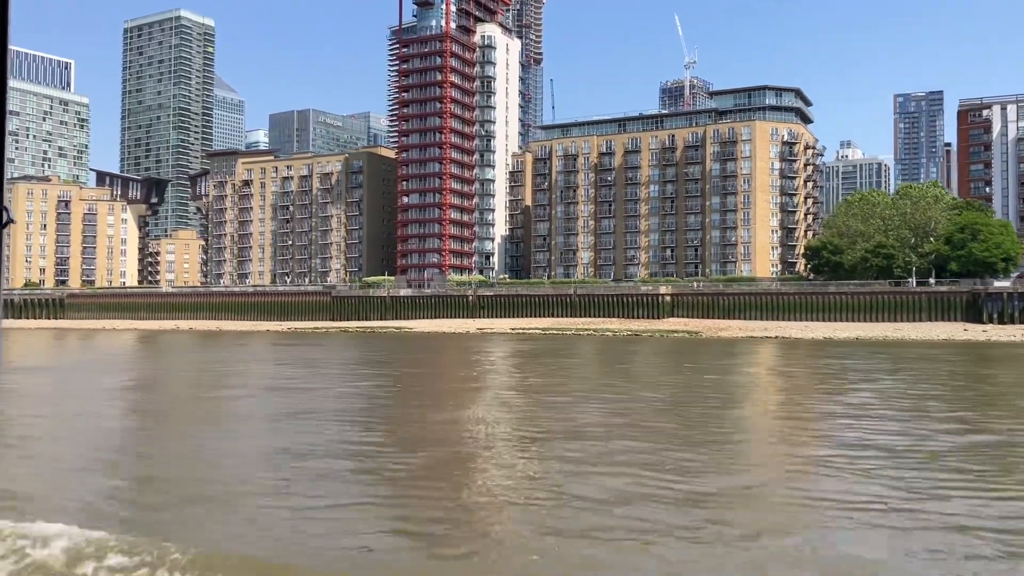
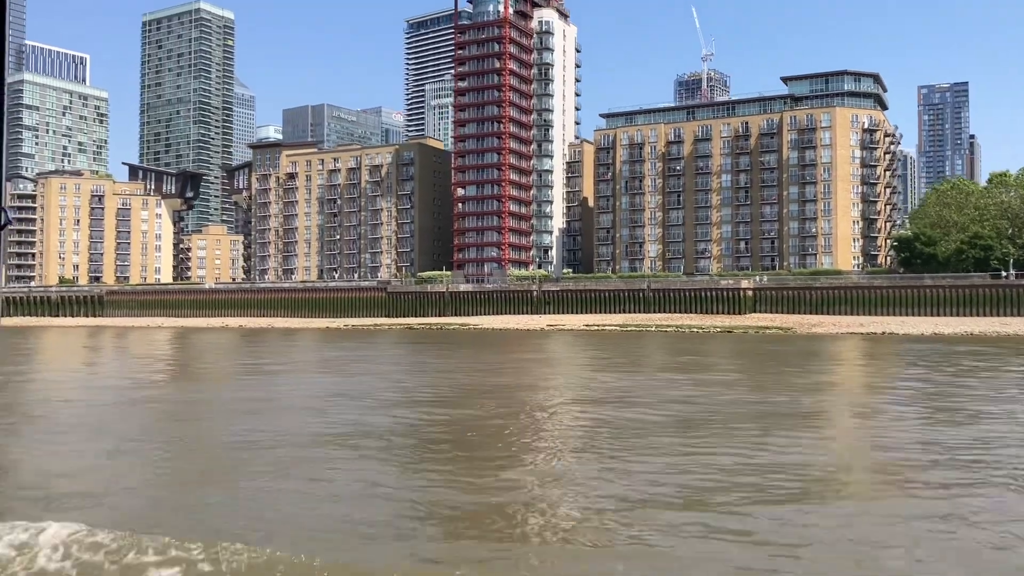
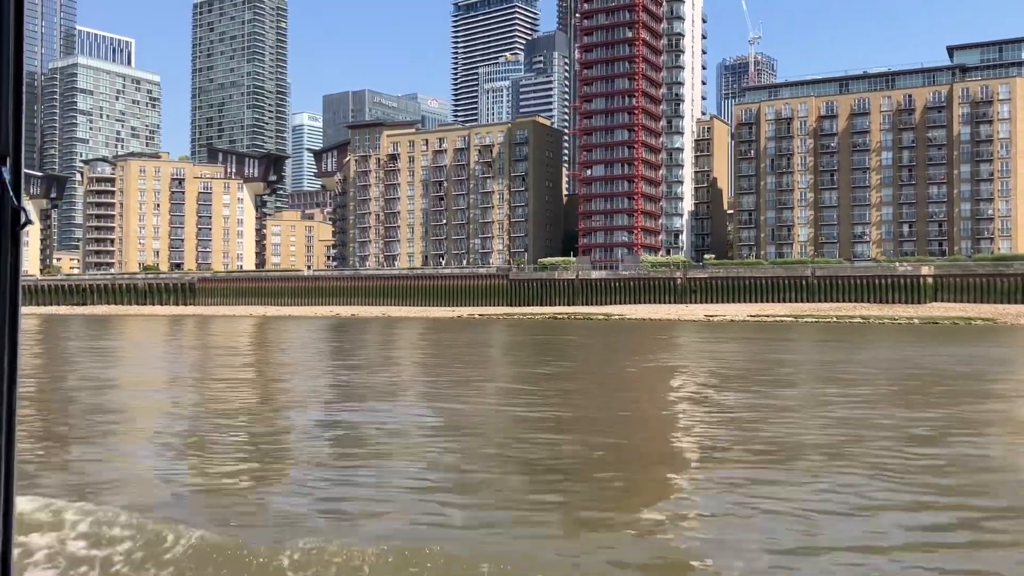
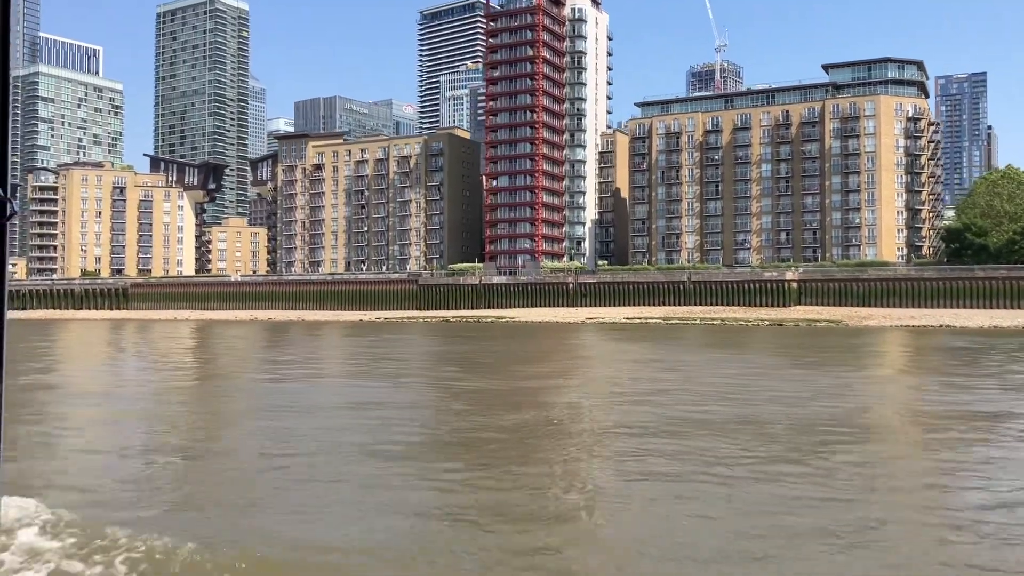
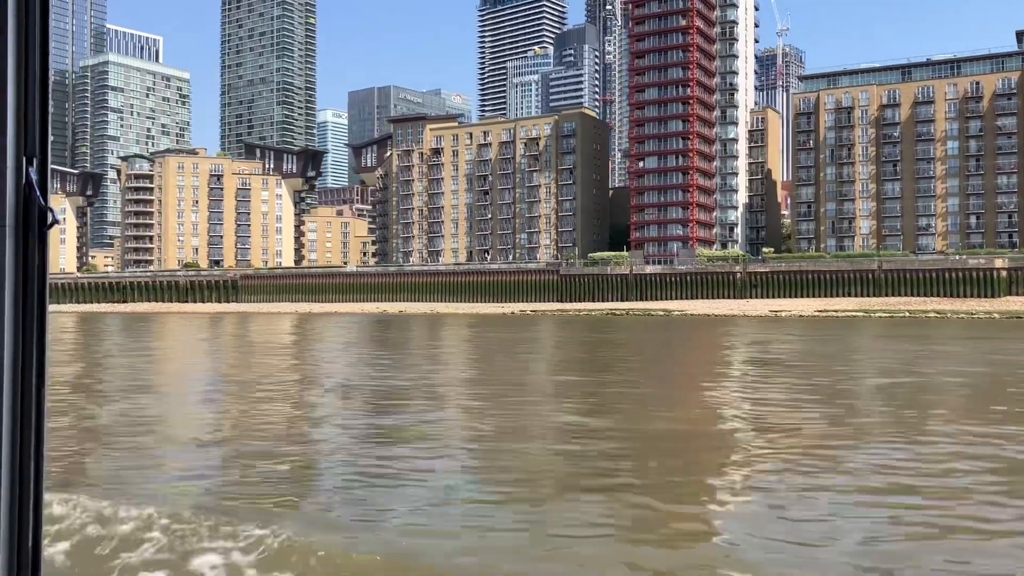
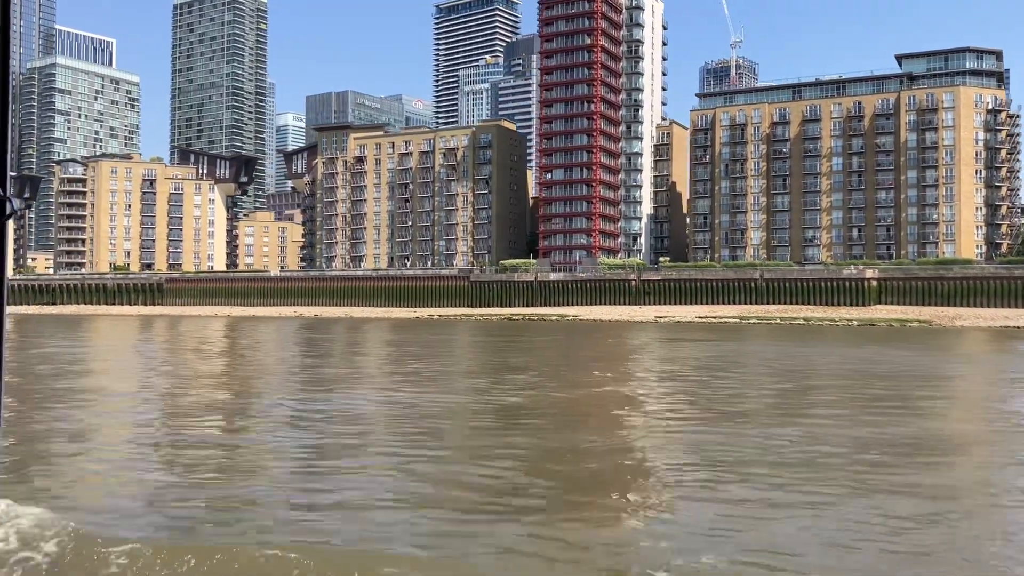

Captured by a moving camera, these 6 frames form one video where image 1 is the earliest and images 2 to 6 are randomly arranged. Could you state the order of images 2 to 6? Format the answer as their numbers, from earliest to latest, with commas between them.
2, 4, 6, 3, 5
